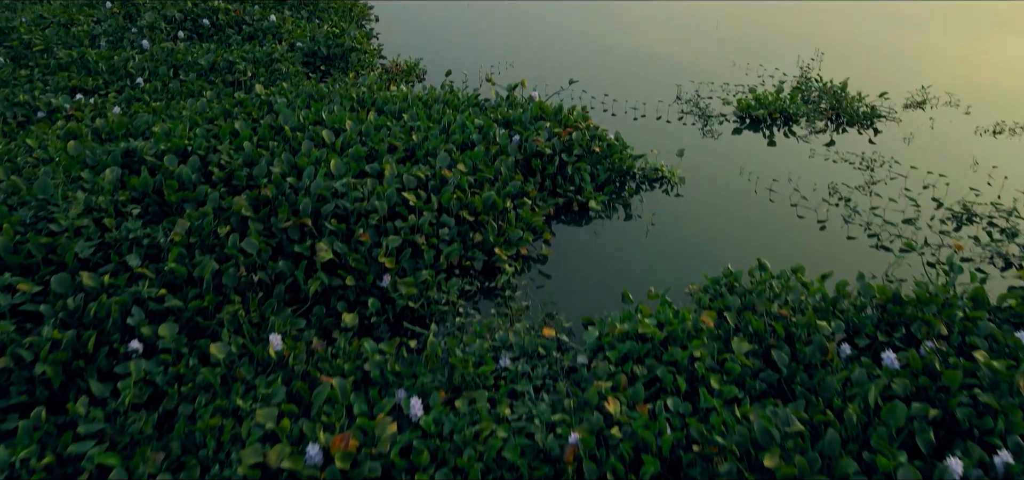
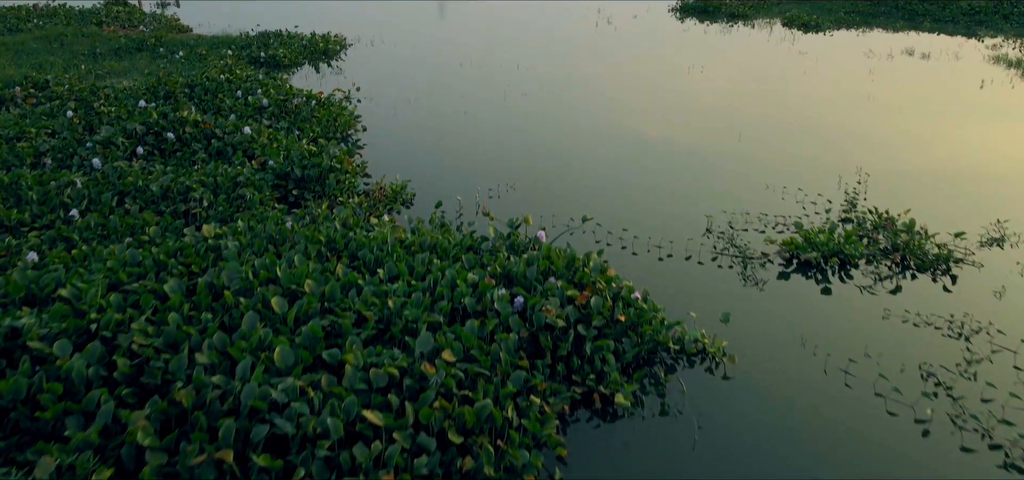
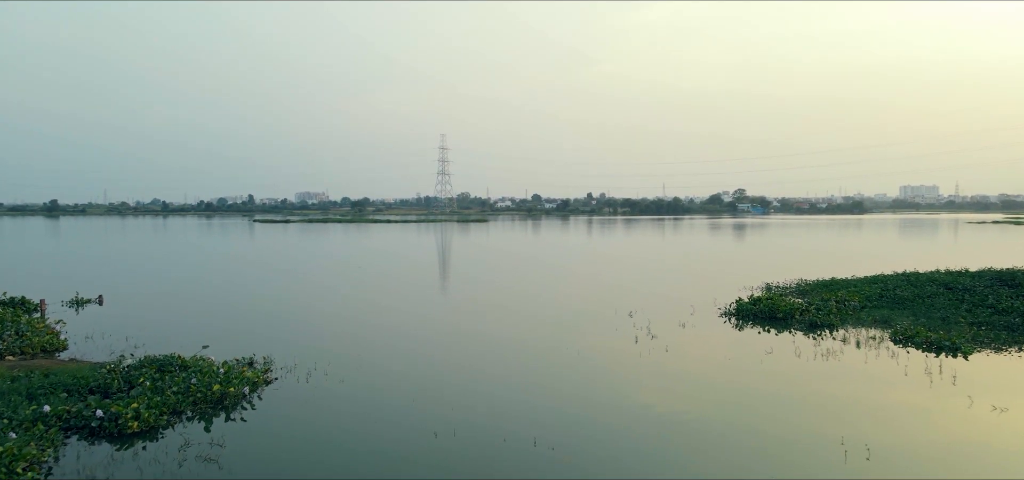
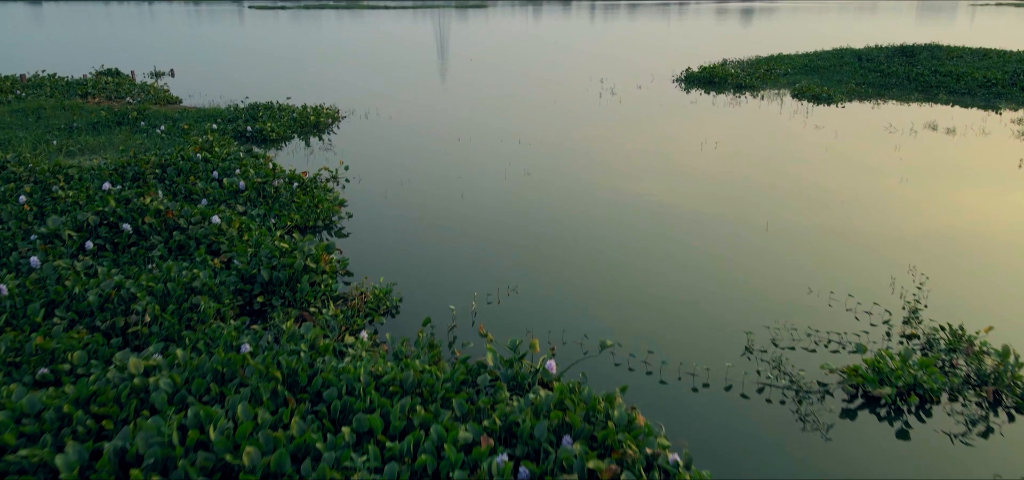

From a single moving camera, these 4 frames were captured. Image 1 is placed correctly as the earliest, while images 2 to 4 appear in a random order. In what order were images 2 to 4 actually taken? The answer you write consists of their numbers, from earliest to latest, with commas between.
2, 4, 3
